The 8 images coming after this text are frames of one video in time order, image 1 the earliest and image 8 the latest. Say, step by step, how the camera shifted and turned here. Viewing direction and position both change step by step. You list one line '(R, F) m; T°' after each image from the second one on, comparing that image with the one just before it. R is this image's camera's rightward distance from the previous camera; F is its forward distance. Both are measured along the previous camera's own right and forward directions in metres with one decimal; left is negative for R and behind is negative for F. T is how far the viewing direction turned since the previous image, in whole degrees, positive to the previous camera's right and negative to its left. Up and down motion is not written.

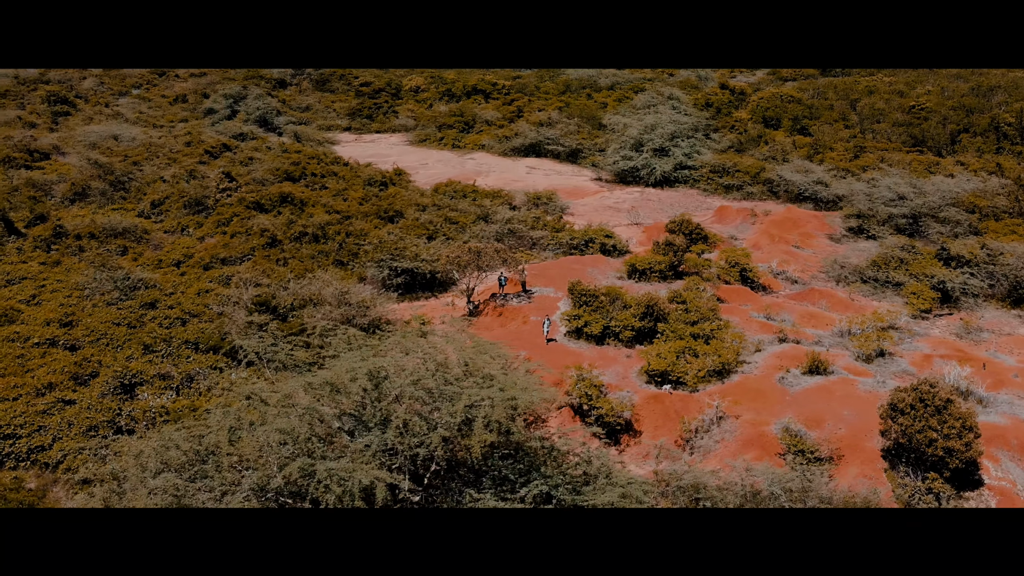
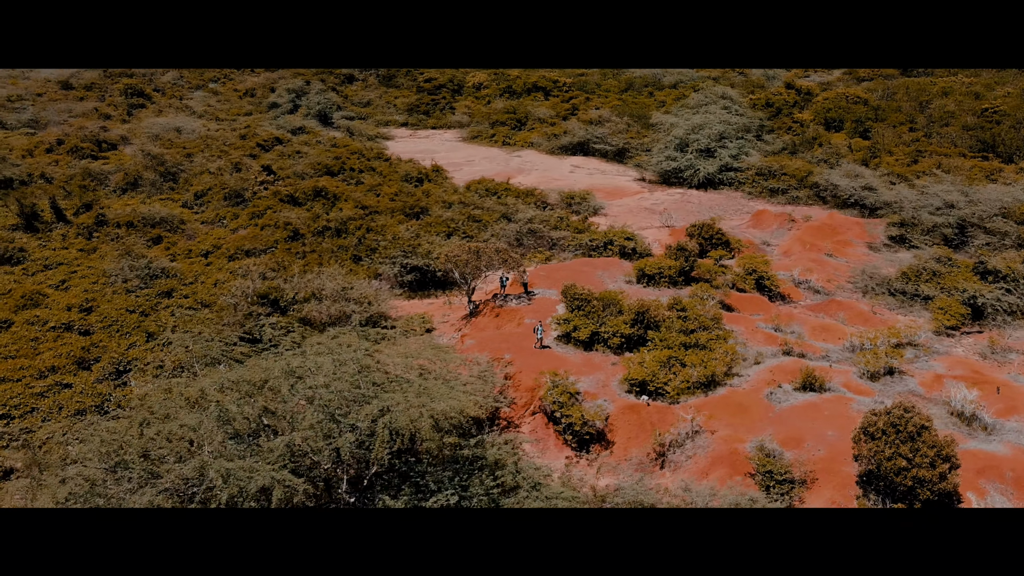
(+1.0, +0.2) m; -5°
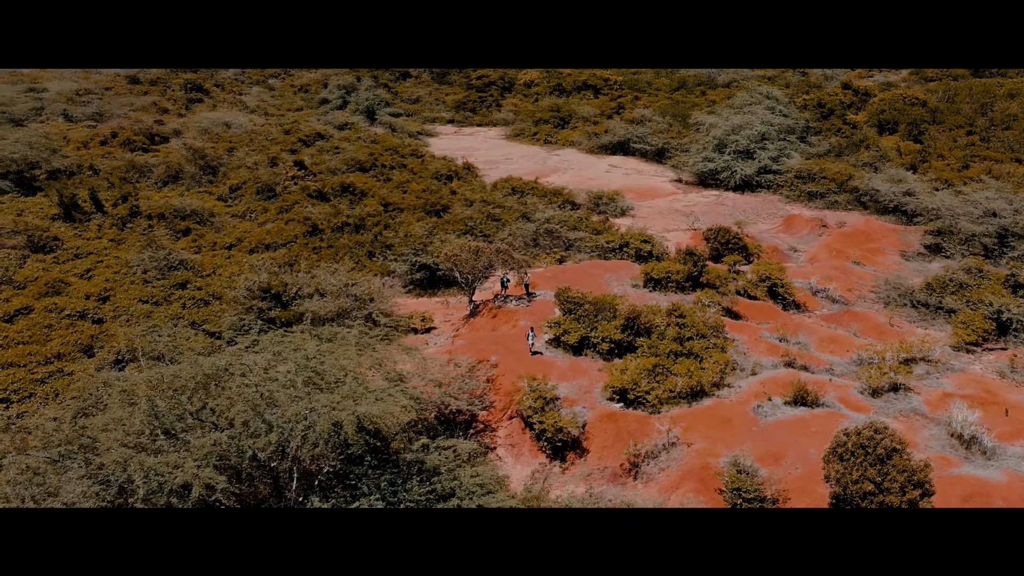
(+0.8, +0.2) m; -4°
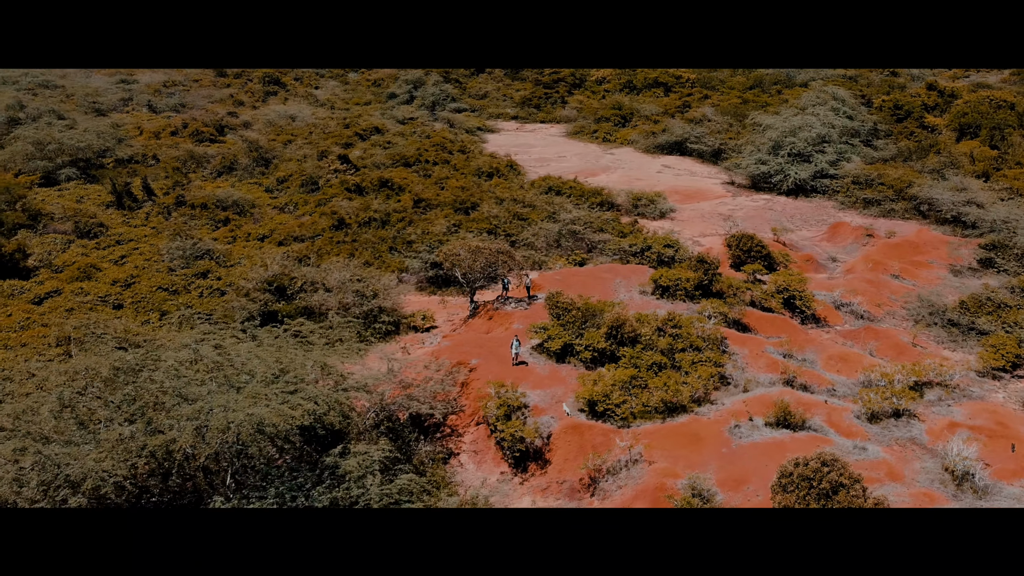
(+1.1, +0.3) m; -6°
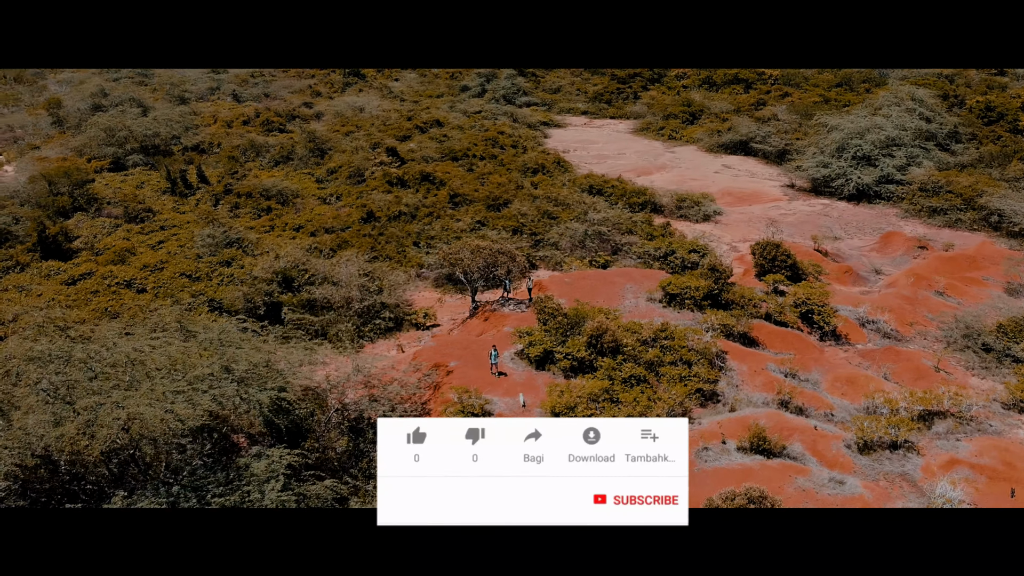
(+1.2, +0.3) m; -6°
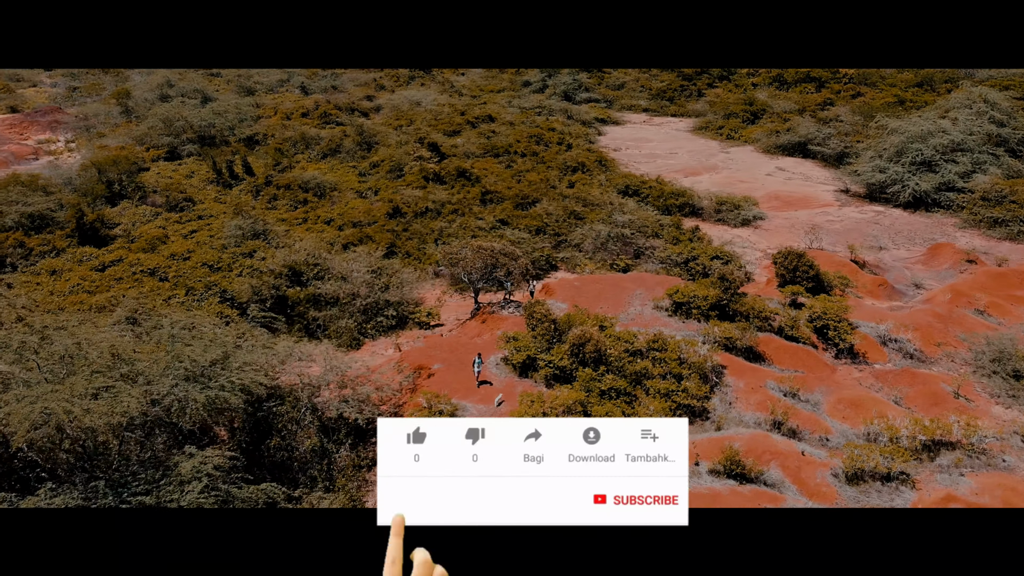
(+0.9, +0.3) m; -5°
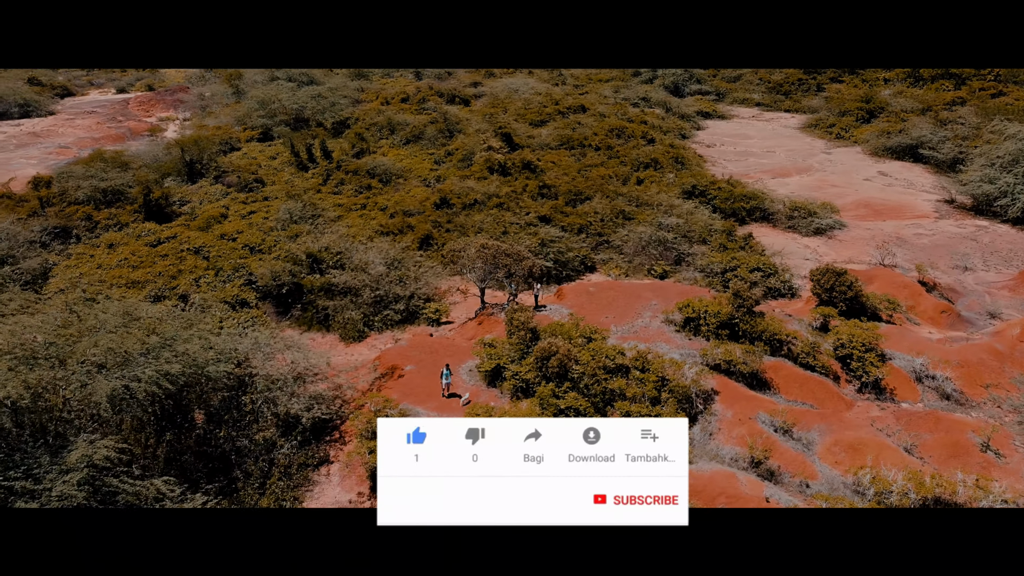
(+1.5, +0.6) m; -9°
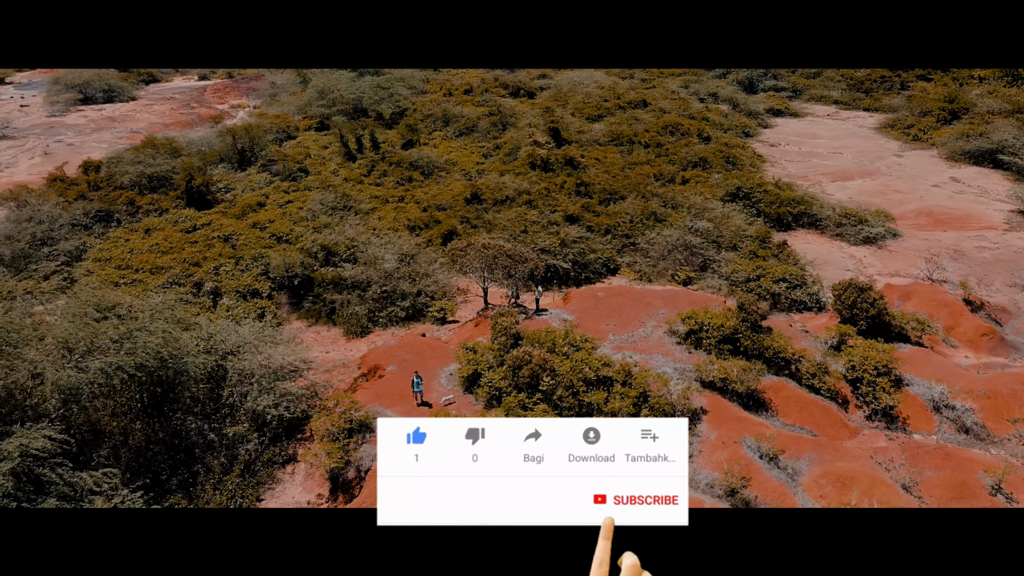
(+1.0, +0.3) m; -6°
